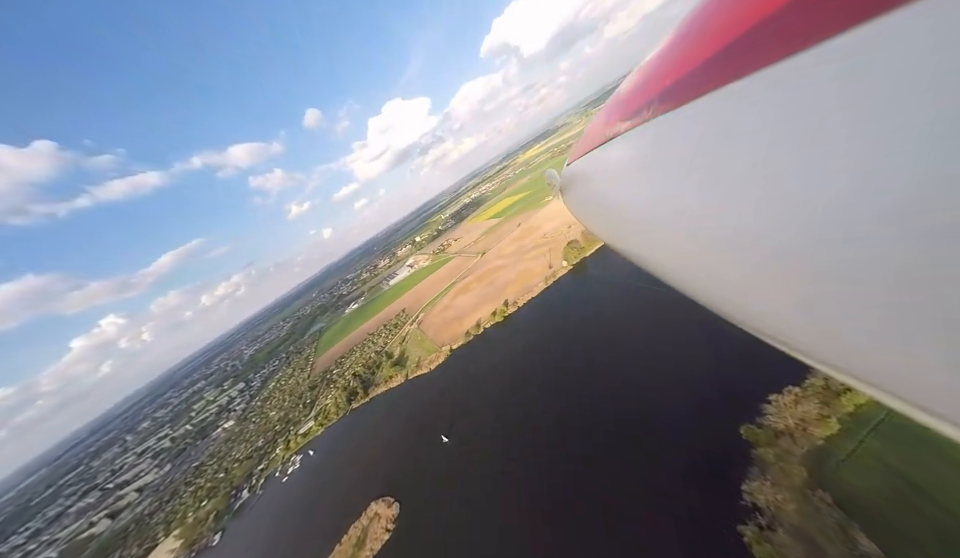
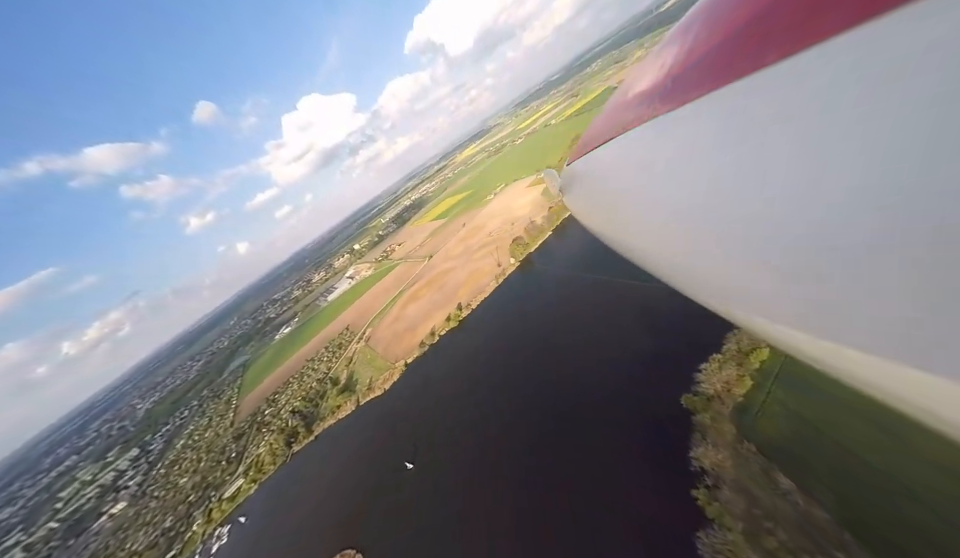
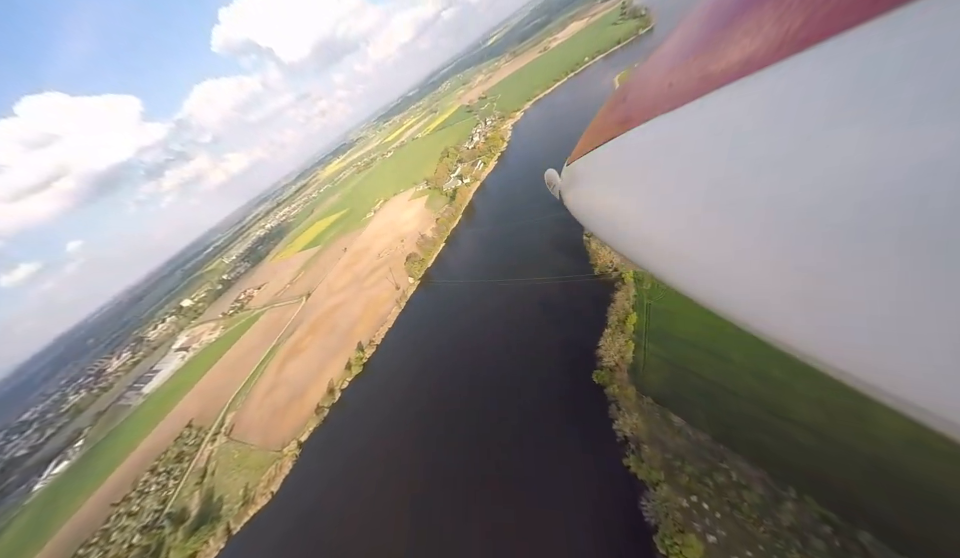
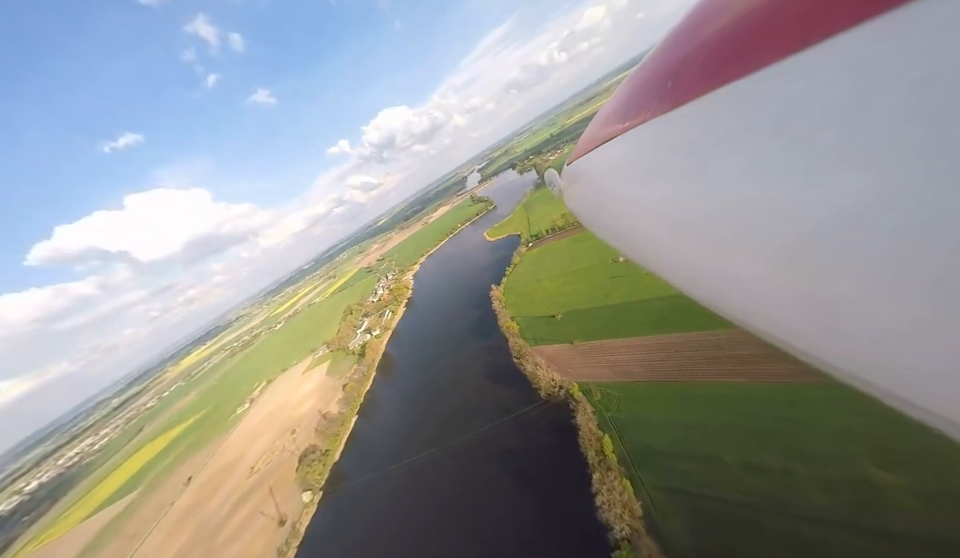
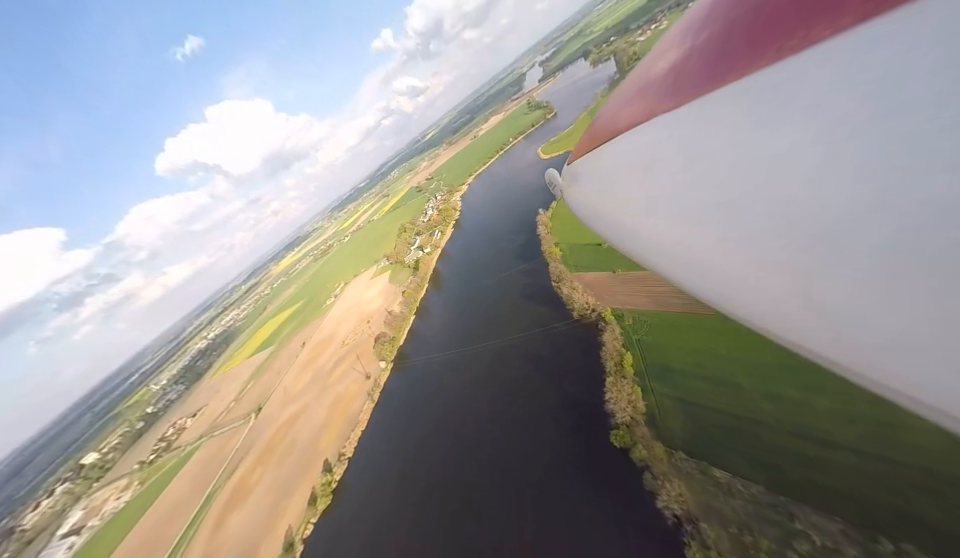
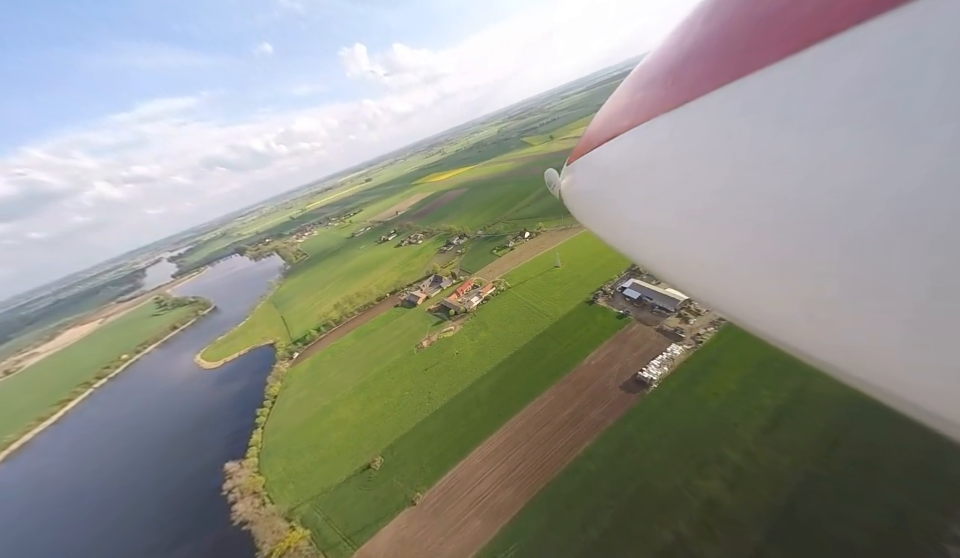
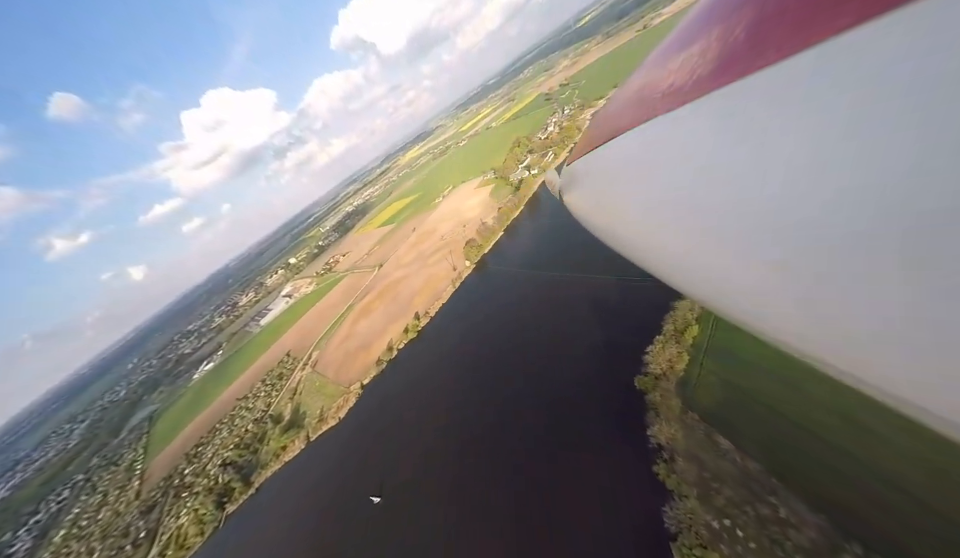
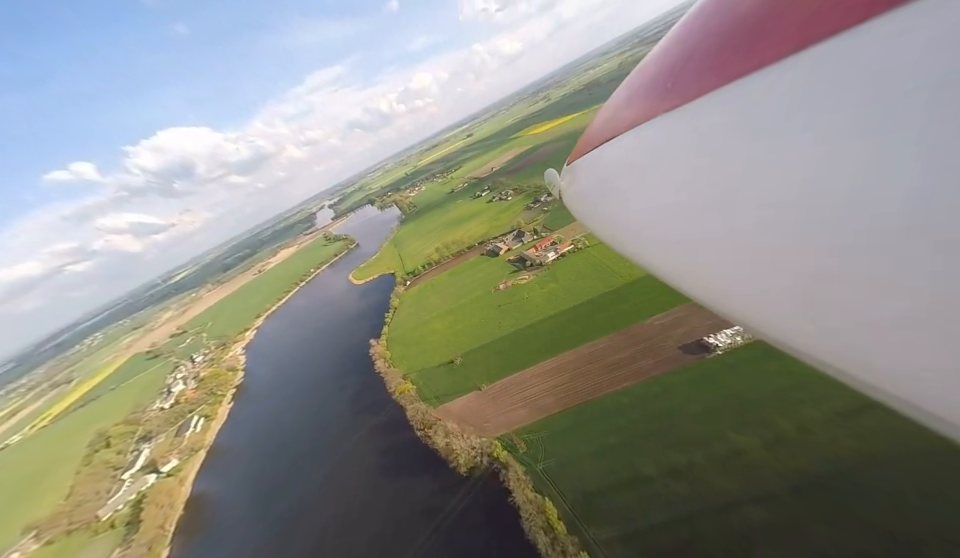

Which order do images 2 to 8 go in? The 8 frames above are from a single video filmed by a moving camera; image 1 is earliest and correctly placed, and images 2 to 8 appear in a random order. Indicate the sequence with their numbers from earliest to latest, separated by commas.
2, 7, 3, 5, 4, 8, 6
